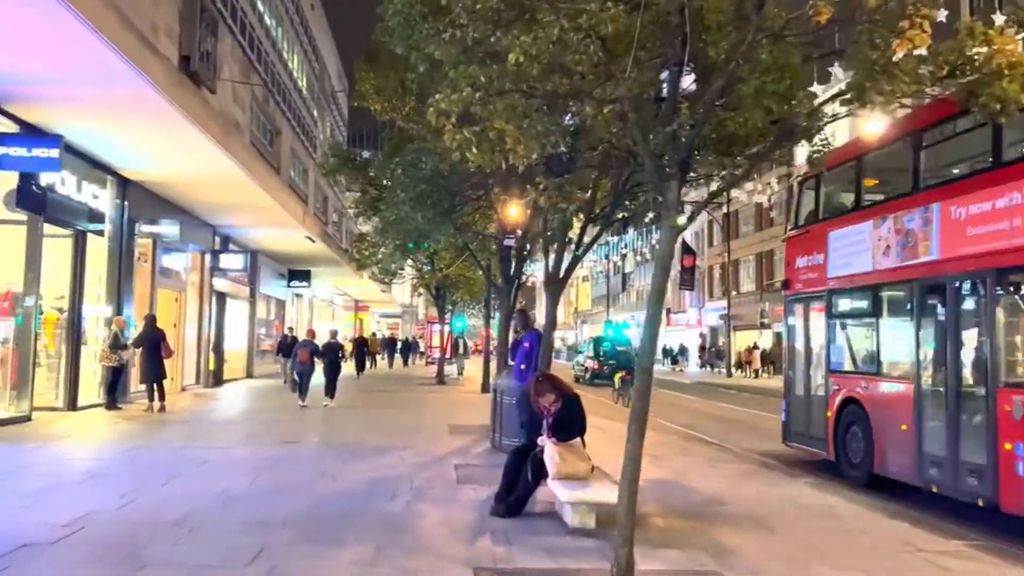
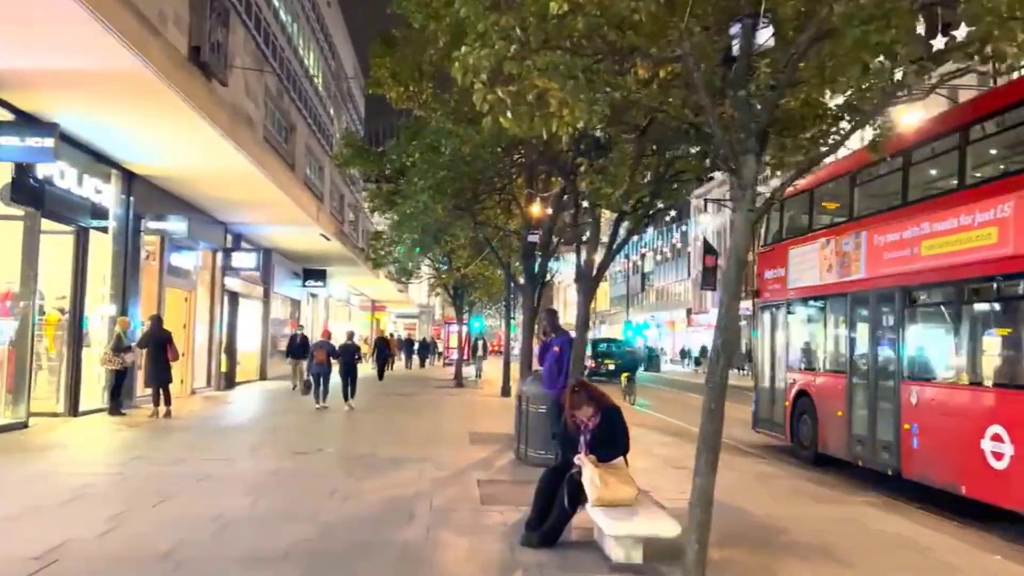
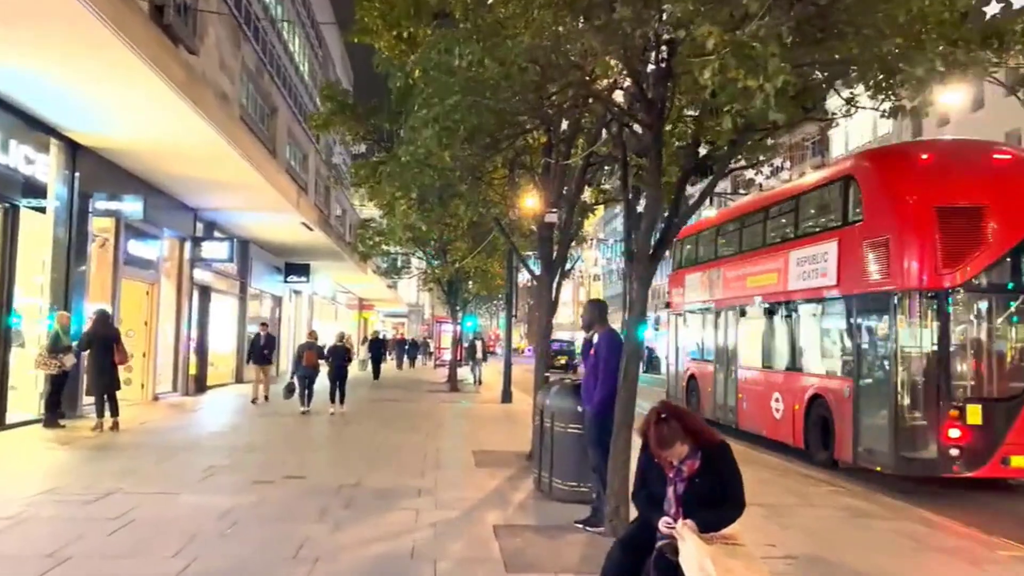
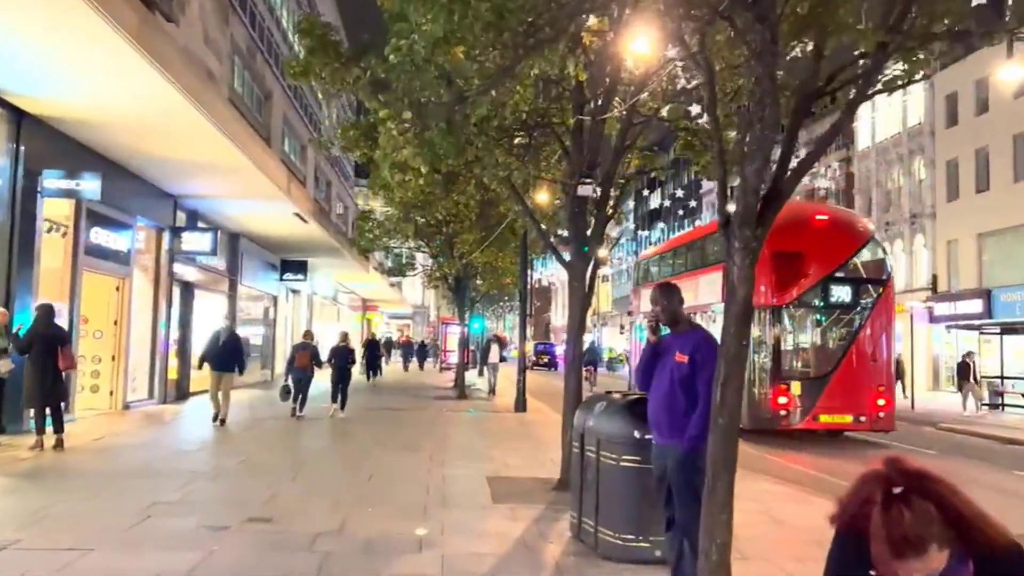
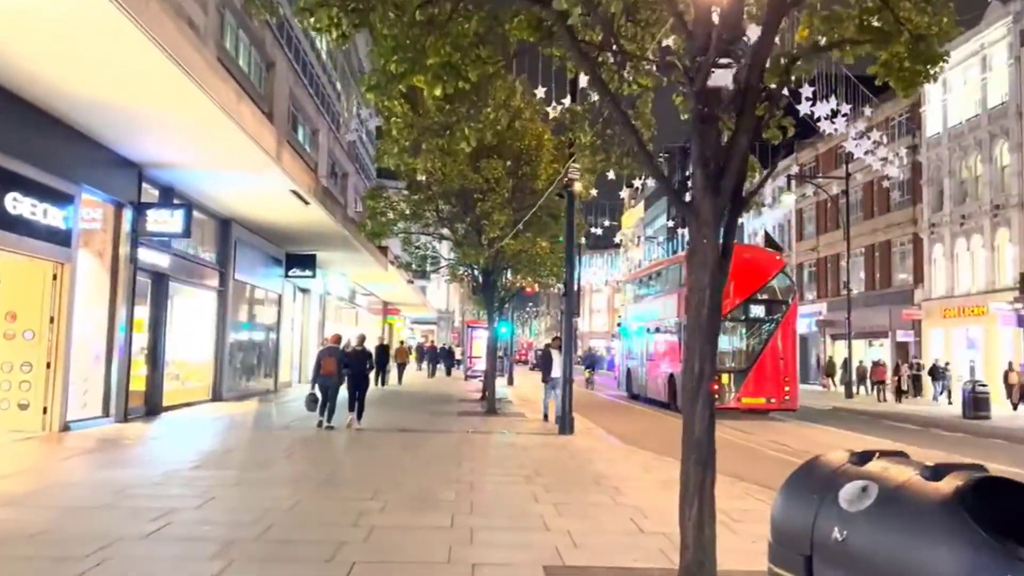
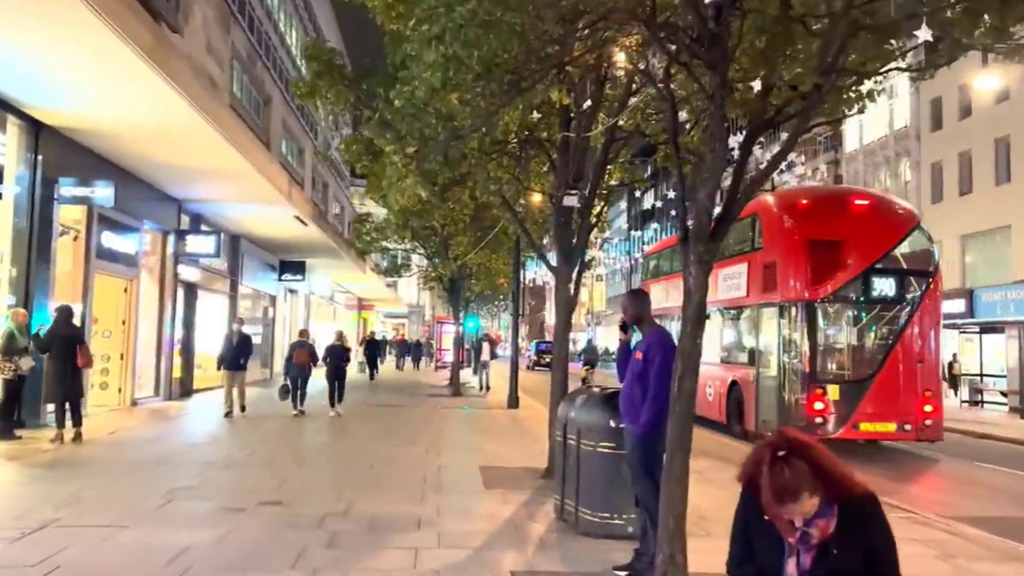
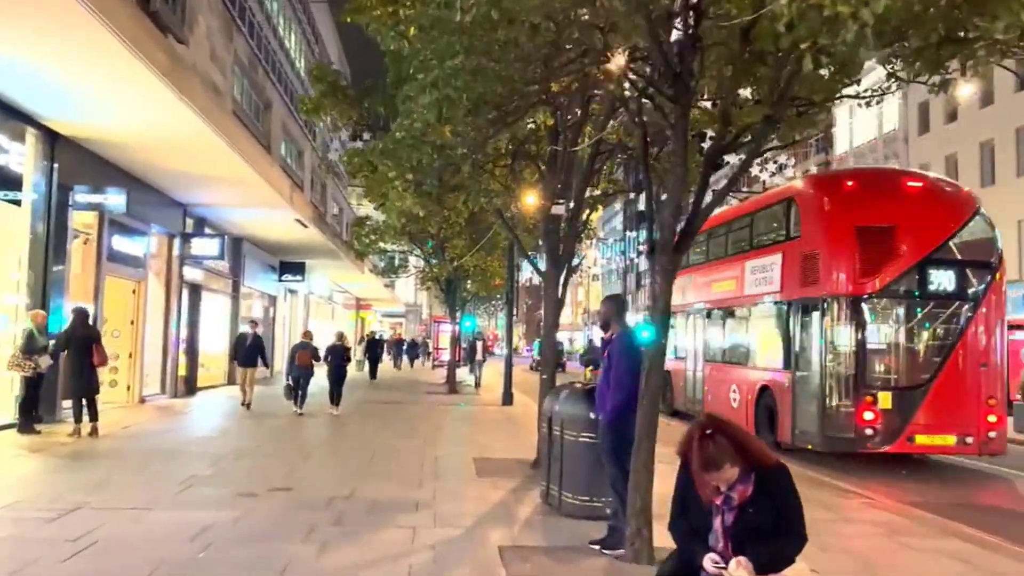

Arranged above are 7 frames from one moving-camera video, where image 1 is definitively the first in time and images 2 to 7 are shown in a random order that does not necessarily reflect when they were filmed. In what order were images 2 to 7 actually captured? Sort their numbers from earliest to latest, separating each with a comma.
2, 3, 7, 6, 4, 5
